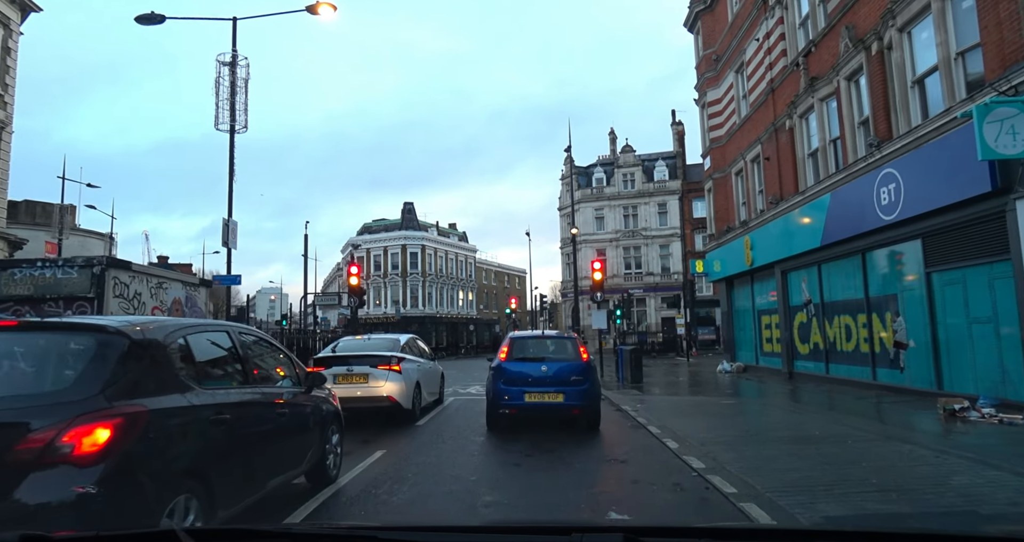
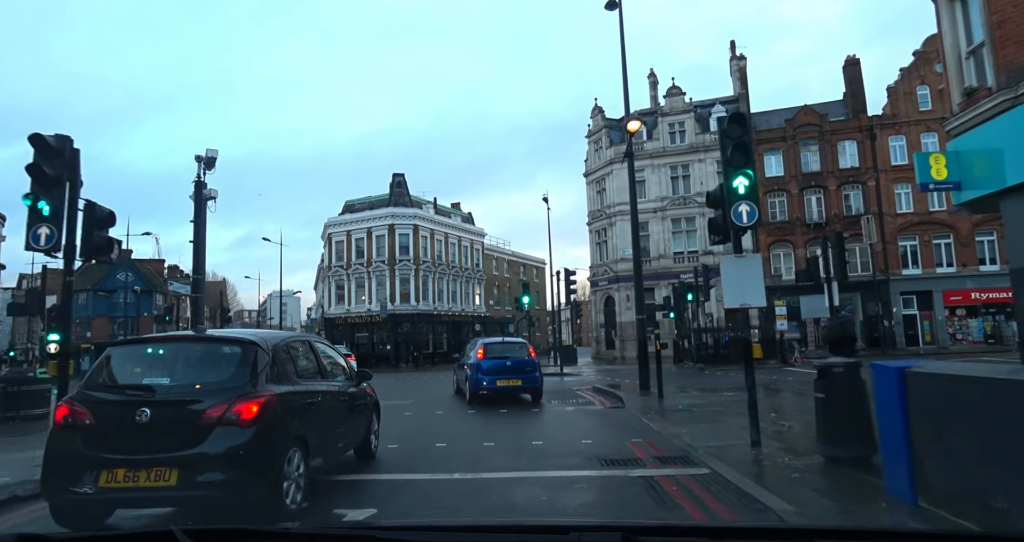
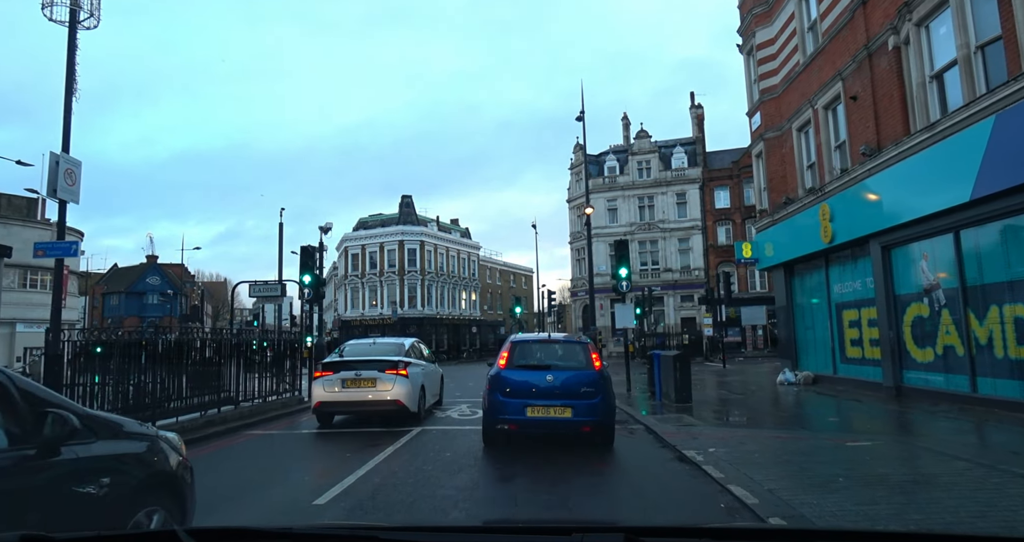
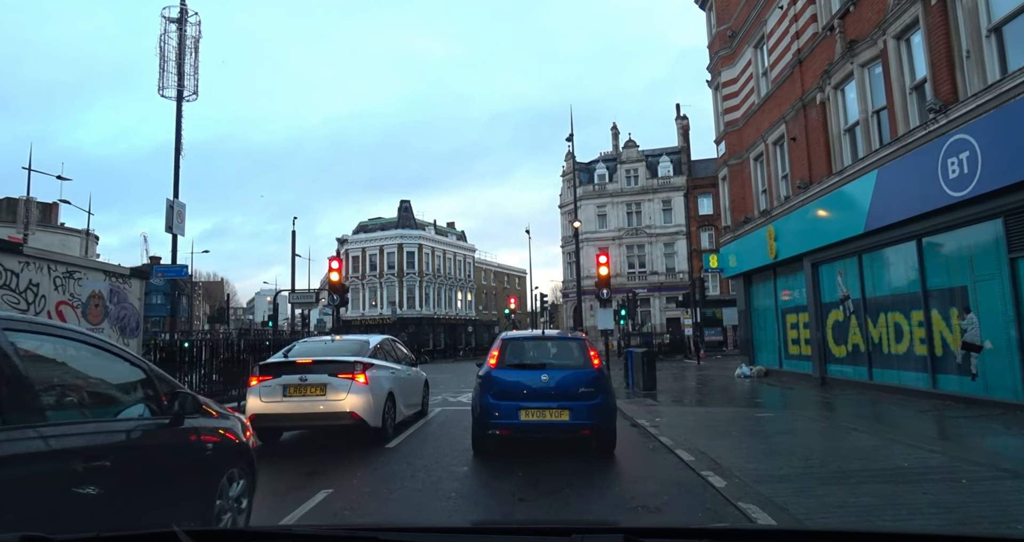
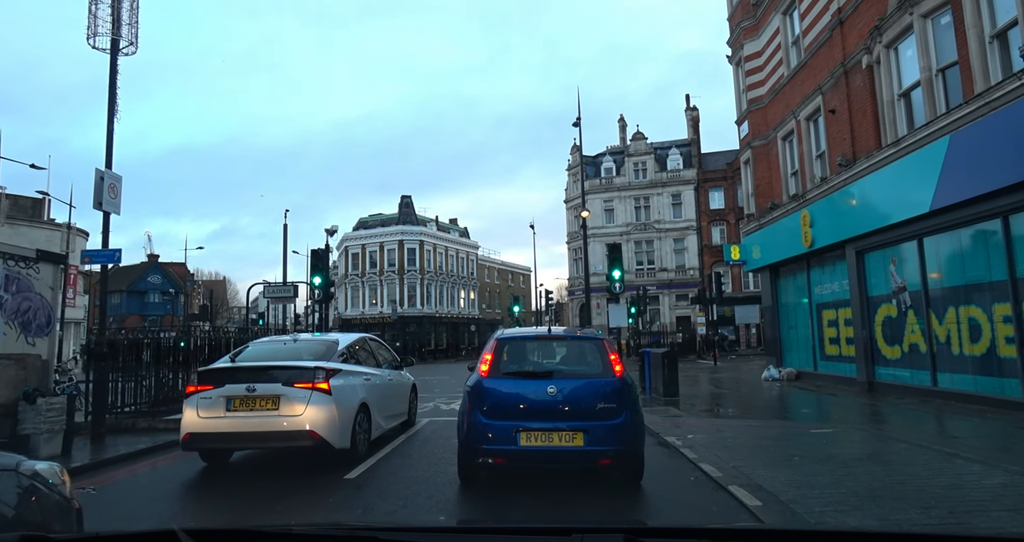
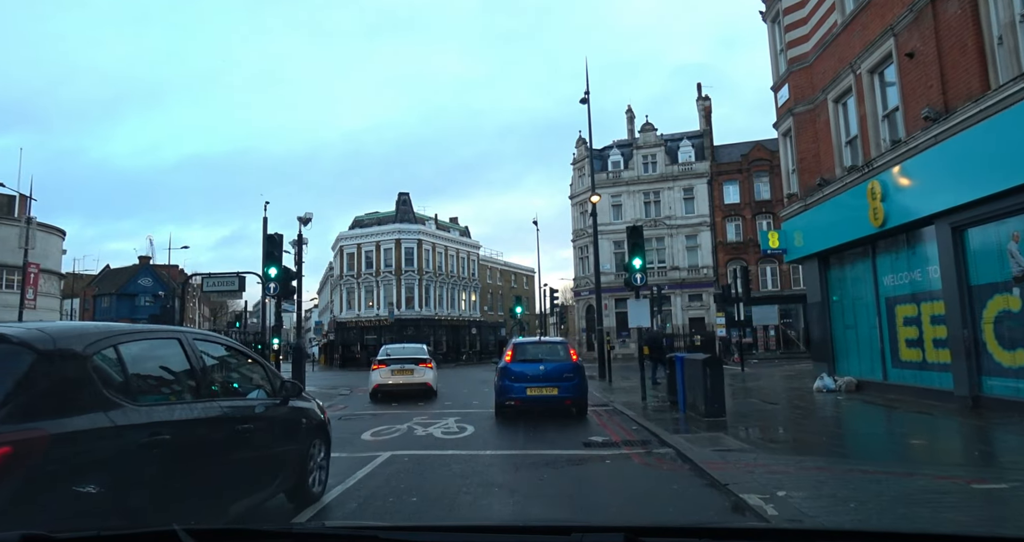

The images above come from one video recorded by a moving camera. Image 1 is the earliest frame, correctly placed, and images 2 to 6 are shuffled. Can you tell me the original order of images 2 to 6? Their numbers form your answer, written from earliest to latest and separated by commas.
4, 5, 3, 6, 2
